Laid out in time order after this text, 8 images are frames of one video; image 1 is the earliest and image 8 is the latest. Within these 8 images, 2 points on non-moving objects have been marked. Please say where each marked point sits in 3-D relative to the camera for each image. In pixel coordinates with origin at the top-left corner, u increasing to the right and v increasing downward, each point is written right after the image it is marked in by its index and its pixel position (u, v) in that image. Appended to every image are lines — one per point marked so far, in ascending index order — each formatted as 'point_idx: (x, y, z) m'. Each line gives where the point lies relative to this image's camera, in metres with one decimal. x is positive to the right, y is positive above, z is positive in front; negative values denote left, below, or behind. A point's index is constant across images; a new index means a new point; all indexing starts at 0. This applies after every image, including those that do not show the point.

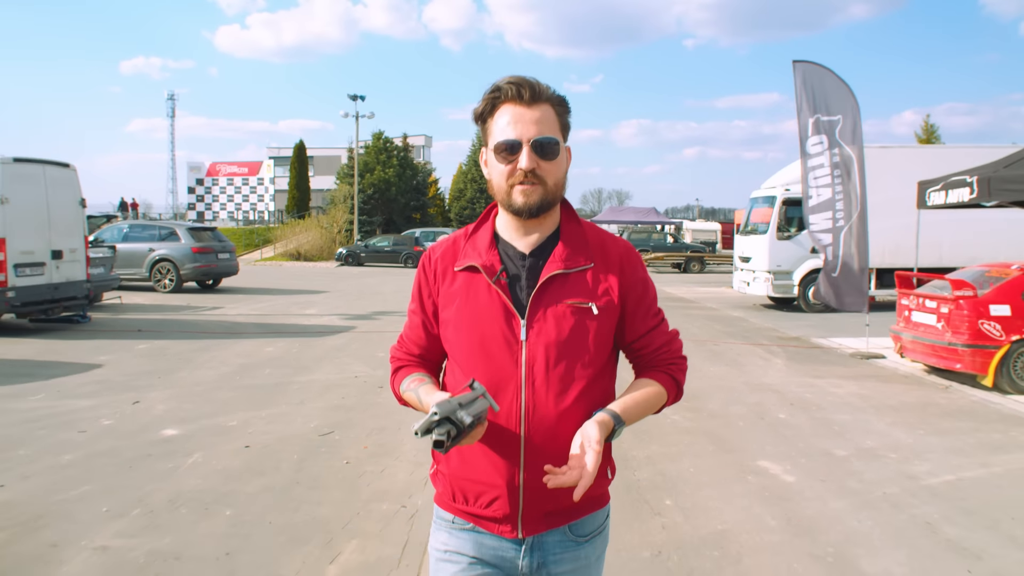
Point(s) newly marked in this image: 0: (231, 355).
0: (-2.7, -0.6, +8.5) m
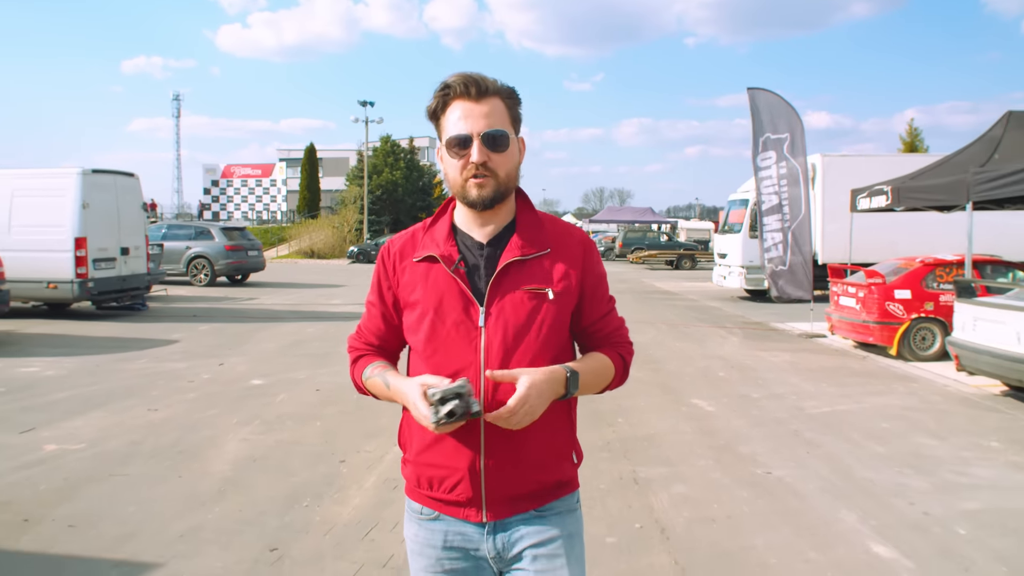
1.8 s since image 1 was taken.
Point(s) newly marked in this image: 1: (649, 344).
0: (-2.7, -0.5, +10.3) m
1: (+1.5, -0.6, +9.8) m
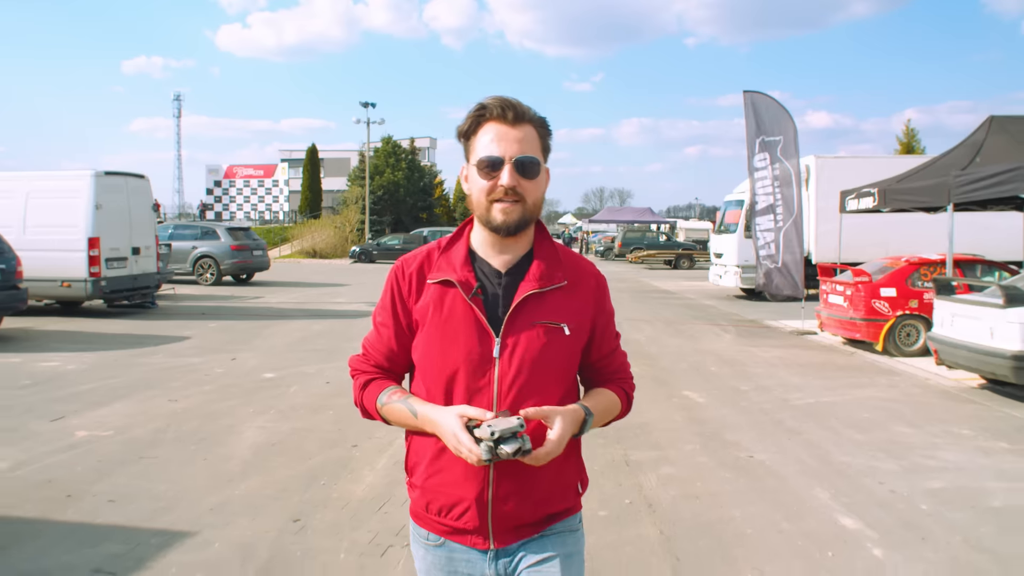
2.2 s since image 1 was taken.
0: (-2.7, -0.5, +10.6) m
1: (+1.5, -0.6, +10.1) m
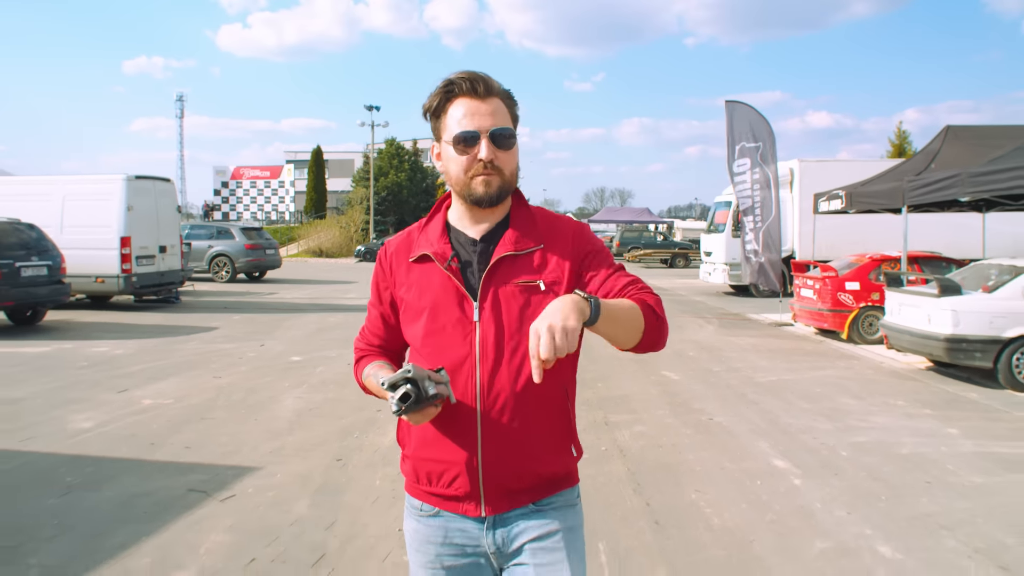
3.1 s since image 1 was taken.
0: (-2.7, -0.4, +11.5) m
1: (+1.5, -0.5, +11.1) m
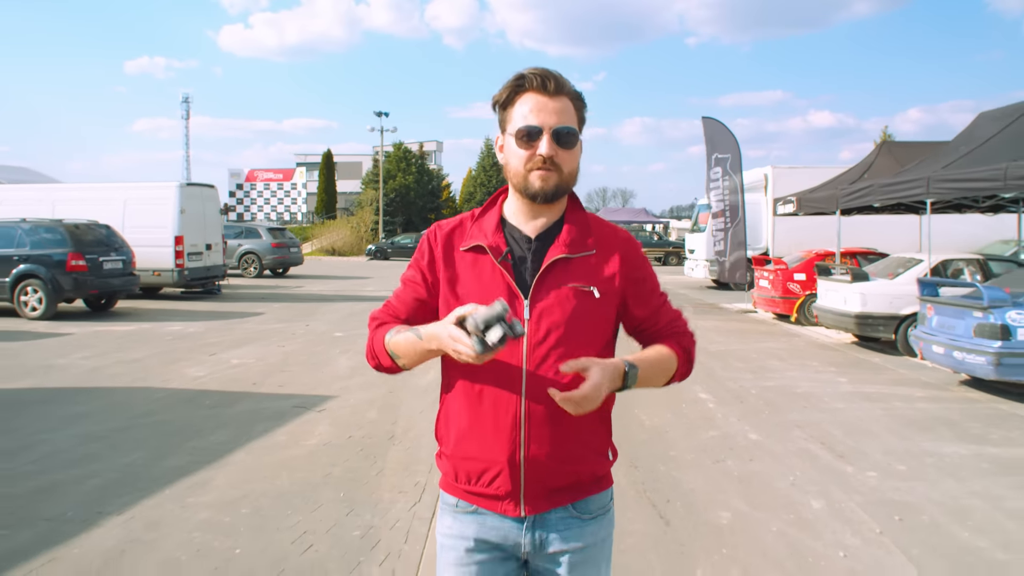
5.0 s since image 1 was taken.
0: (-2.7, -0.3, +13.5) m
1: (+1.6, -0.4, +13.0) m
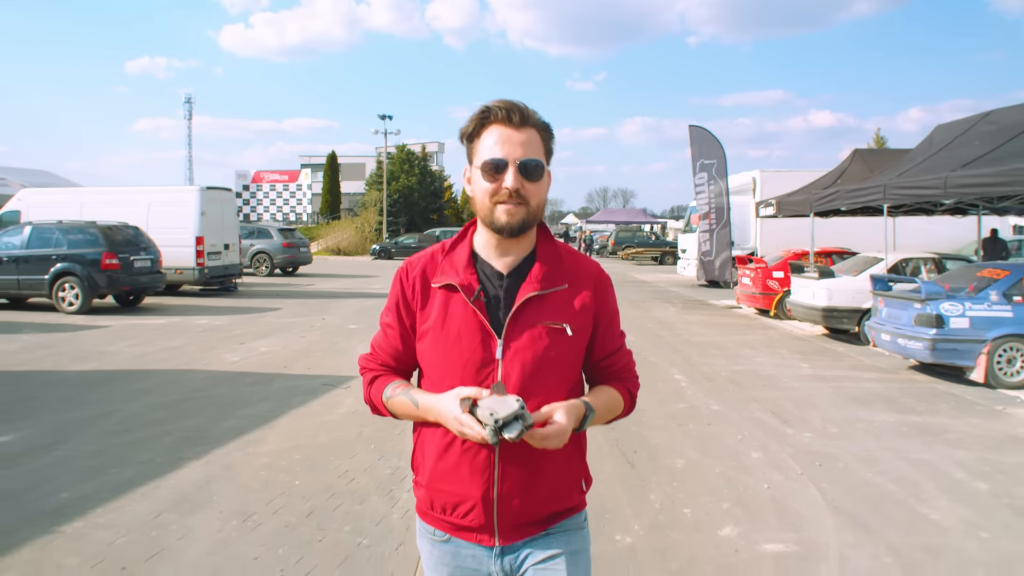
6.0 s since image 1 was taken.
0: (-2.7, -0.3, +14.4) m
1: (+1.6, -0.4, +13.9) m
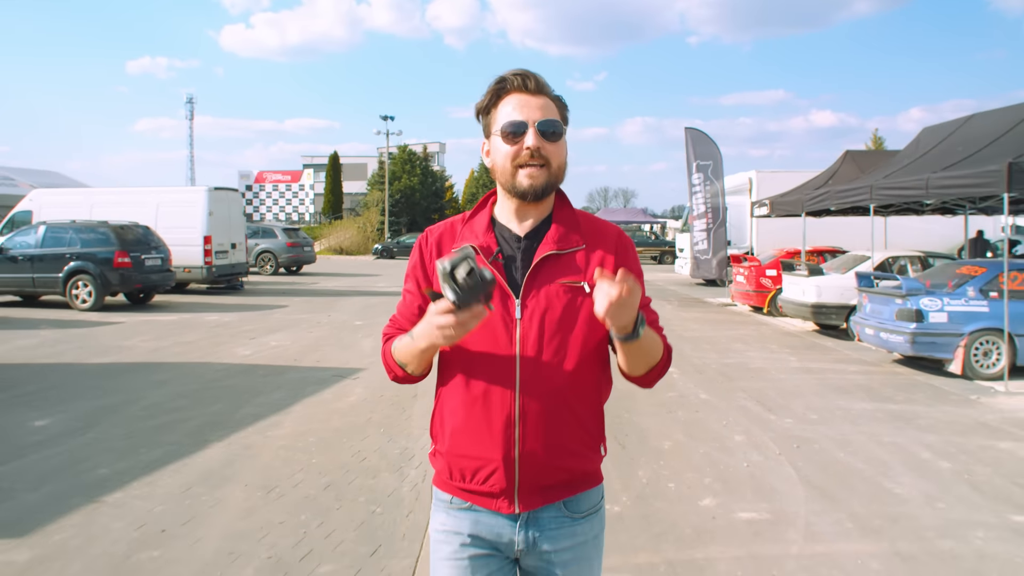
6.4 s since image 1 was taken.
0: (-2.7, -0.2, +14.8) m
1: (+1.6, -0.3, +14.3) m
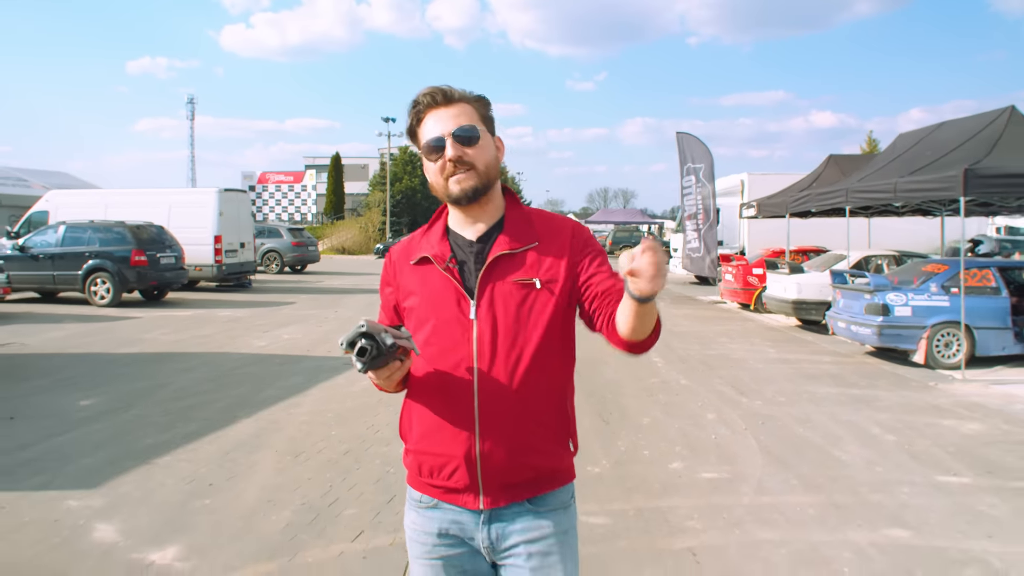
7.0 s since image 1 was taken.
0: (-2.7, -0.2, +15.4) m
1: (+1.5, -0.3, +14.9) m
